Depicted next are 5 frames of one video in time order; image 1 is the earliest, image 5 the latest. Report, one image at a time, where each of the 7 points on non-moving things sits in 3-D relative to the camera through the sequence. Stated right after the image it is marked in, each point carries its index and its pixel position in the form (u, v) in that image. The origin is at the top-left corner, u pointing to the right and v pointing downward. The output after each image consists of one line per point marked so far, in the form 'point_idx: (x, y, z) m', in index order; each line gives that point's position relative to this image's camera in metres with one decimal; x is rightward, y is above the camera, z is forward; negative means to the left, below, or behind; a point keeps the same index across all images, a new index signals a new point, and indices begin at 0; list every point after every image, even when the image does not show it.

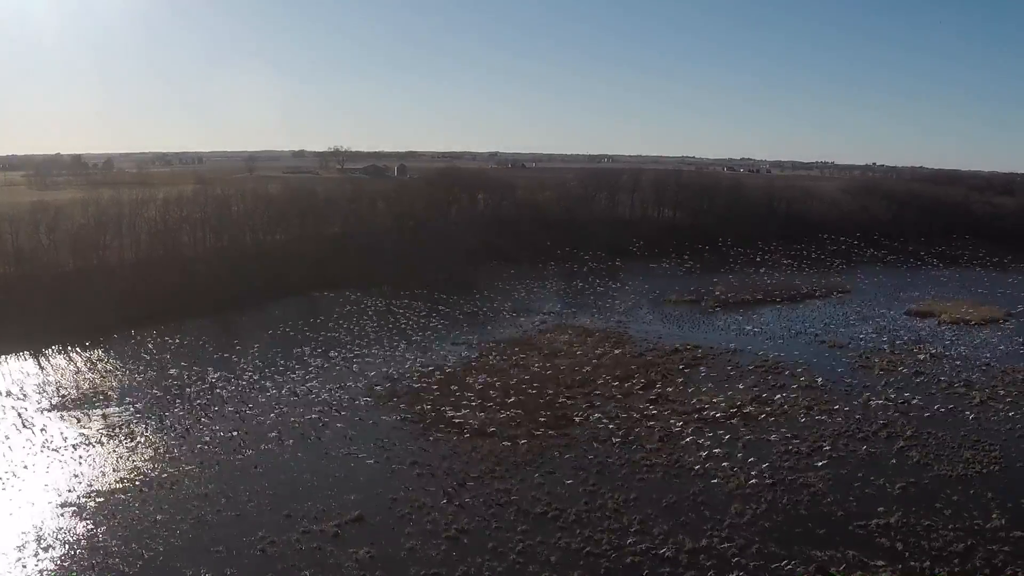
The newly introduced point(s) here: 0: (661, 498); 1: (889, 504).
0: (+2.9, -4.2, +13.6) m
1: (+7.3, -4.3, +13.5) m
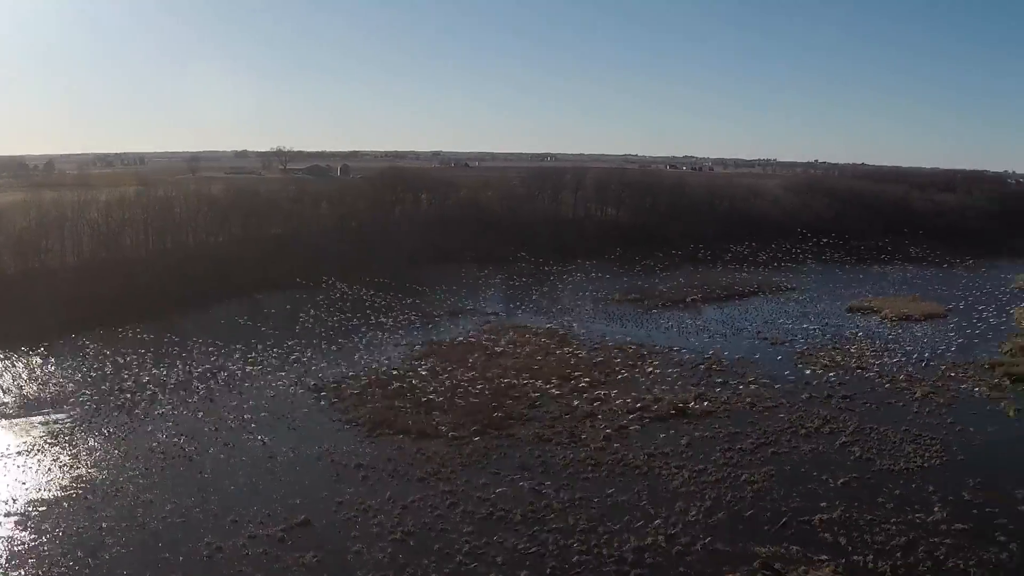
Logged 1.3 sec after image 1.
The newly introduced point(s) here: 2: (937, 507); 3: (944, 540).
0: (+1.9, -4.2, +13.6) m
1: (+6.3, -4.2, +13.6) m
2: (+8.3, -4.4, +13.7) m
3: (+8.2, -4.8, +12.9) m
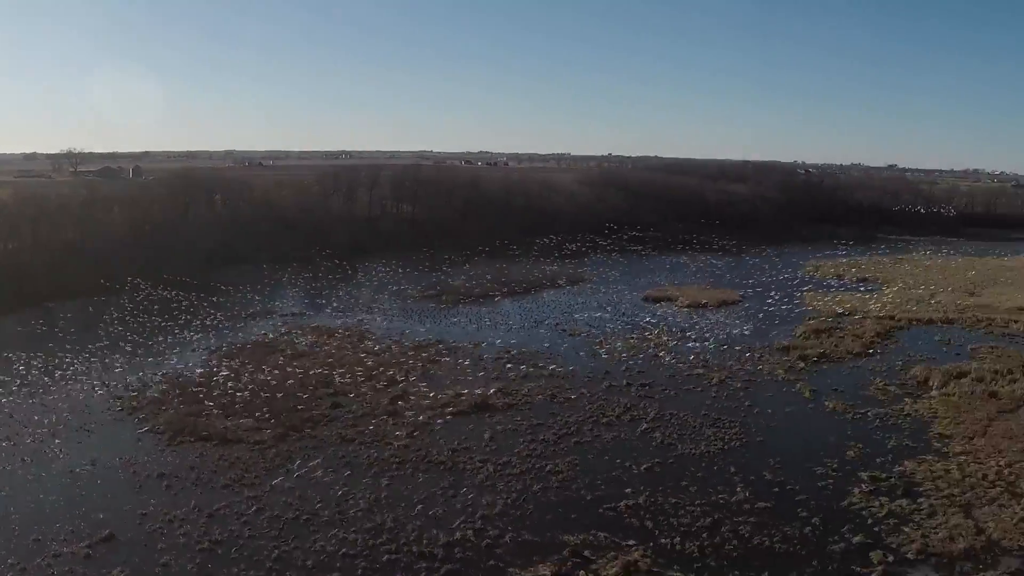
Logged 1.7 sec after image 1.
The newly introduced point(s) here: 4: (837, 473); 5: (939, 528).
0: (-1.9, -4.1, +13.5) m
1: (+2.5, -4.0, +13.8) m
2: (+4.6, -4.1, +14.0) m
3: (+4.5, -4.4, +13.2) m
4: (+6.7, -4.0, +14.7) m
5: (+8.4, -4.6, +13.2) m
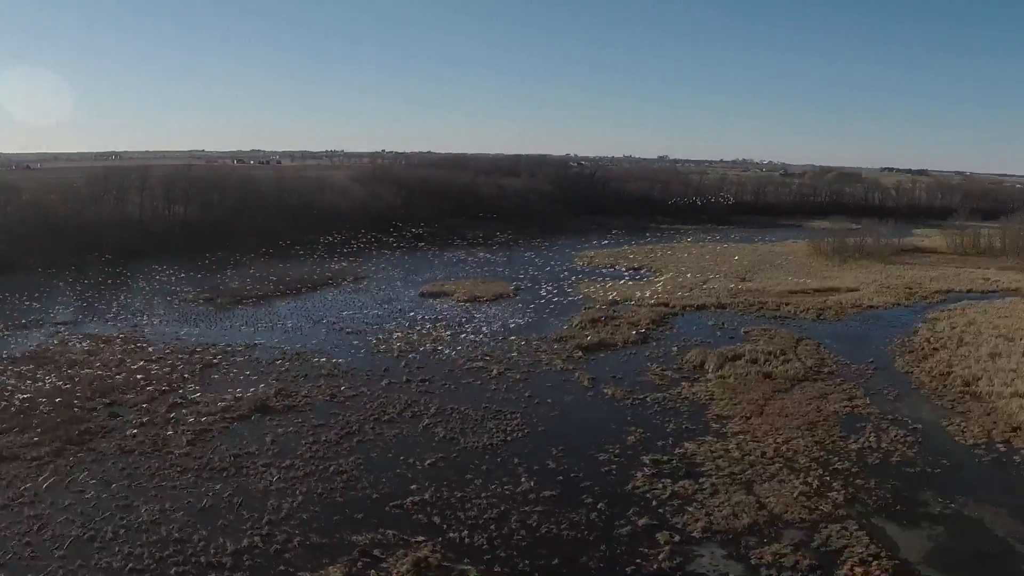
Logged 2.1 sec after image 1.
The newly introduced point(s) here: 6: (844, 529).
0: (-6.2, -4.2, +13.5) m
1: (-1.8, -3.9, +14.0) m
2: (+0.3, -3.9, +14.3) m
3: (+0.2, -4.3, +13.4) m
4: (+2.4, -3.8, +15.1) m
5: (+4.2, -4.3, +13.7) m
6: (+6.4, -4.6, +12.9) m
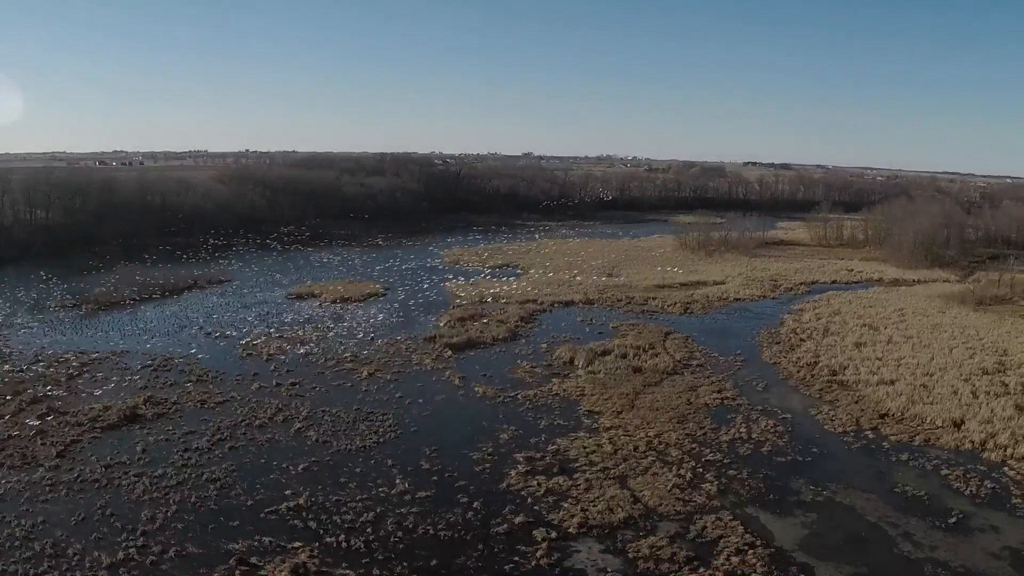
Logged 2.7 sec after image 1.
0: (-8.7, -4.5, +13.4) m
1: (-4.4, -4.0, +14.0) m
2: (-2.3, -4.0, +14.4) m
3: (-2.3, -4.4, +13.5) m
4: (-0.2, -3.8, +15.3) m
5: (+1.6, -4.3, +13.9) m
6: (+3.8, -4.4, +13.1) m
